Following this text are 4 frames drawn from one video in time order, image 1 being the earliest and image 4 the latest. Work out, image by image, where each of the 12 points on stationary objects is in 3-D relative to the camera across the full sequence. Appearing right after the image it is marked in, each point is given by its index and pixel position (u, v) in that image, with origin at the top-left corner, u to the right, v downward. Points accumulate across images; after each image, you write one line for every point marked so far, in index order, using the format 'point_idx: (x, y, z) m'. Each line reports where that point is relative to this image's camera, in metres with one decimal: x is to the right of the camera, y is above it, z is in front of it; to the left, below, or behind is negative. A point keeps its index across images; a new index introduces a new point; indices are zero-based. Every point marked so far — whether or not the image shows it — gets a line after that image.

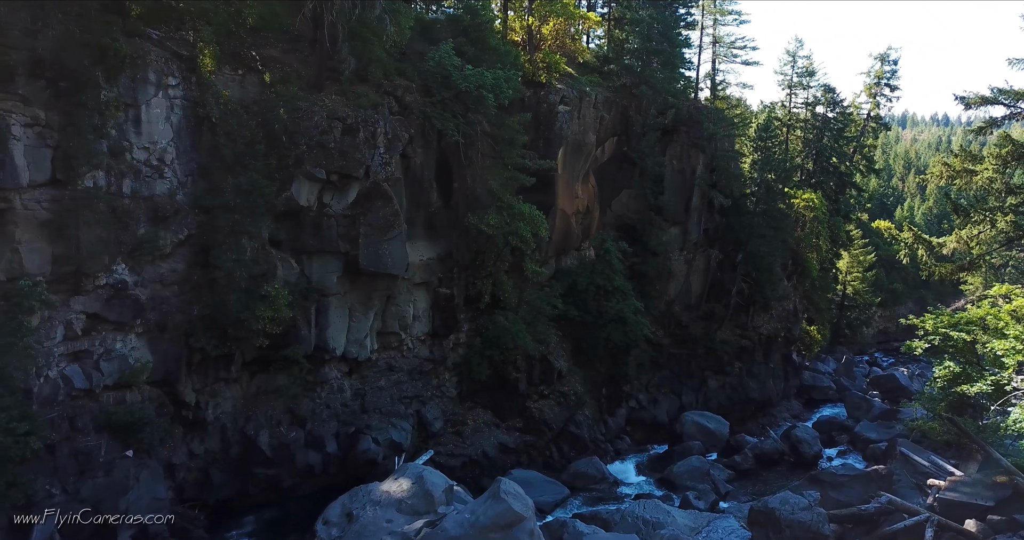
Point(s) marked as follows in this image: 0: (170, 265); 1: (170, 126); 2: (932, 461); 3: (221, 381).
0: (-9.0, +0.1, +18.4) m
1: (-9.0, +3.8, +18.5) m
2: (+12.0, -5.5, +19.9) m
3: (-7.9, -3.0, +19.1) m
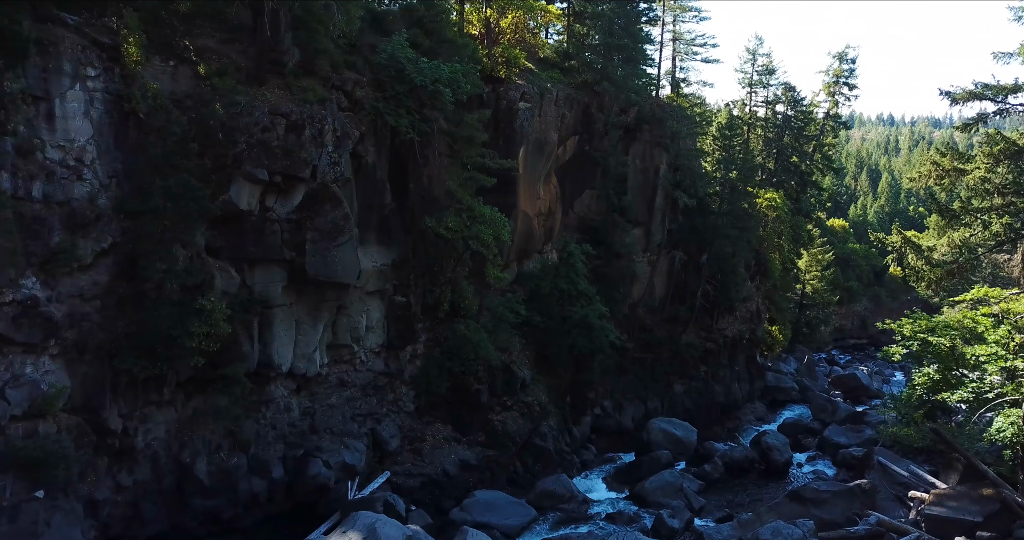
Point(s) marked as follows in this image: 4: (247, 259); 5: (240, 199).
0: (-9.9, -0.2, +16.5) m
1: (-10.0, +3.5, +16.5) m
2: (+11.0, -5.6, +19.3) m
3: (-8.9, -3.3, +17.3) m
4: (-7.2, +0.3, +19.0) m
5: (-7.2, +1.9, +18.6) m
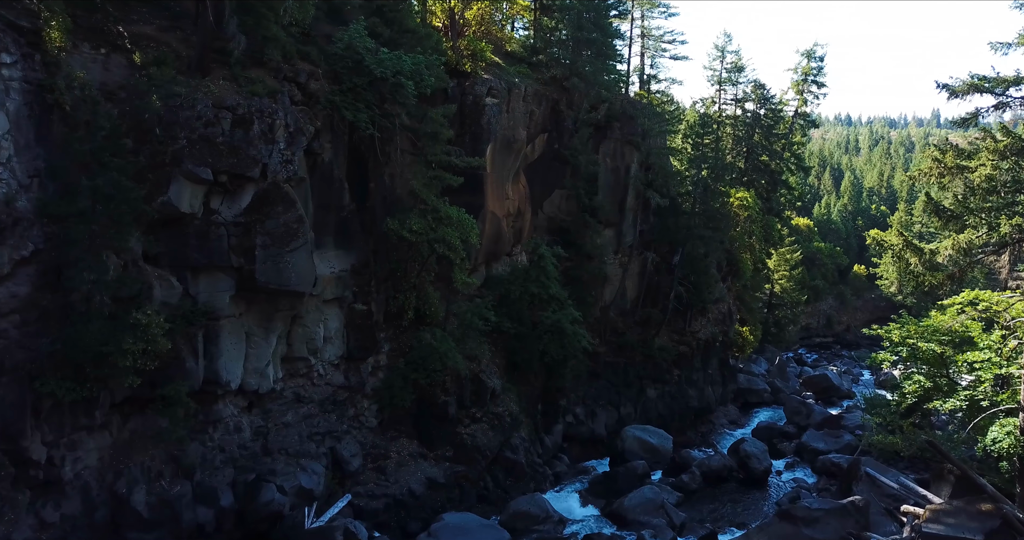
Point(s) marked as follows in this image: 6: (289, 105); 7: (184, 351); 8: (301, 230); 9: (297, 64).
0: (-10.5, -0.4, +14.6) m
1: (-10.7, +3.3, +14.7) m
2: (+10.3, -5.6, +18.5) m
3: (-9.5, -3.5, +15.5) m
4: (-8.0, +0.1, +17.4) m
5: (-8.0, +1.7, +16.9) m
6: (-5.9, +4.4, +18.8) m
7: (-7.9, -1.9, +16.9) m
8: (-5.6, +1.1, +18.7) m
9: (-6.1, +5.9, +19.9) m
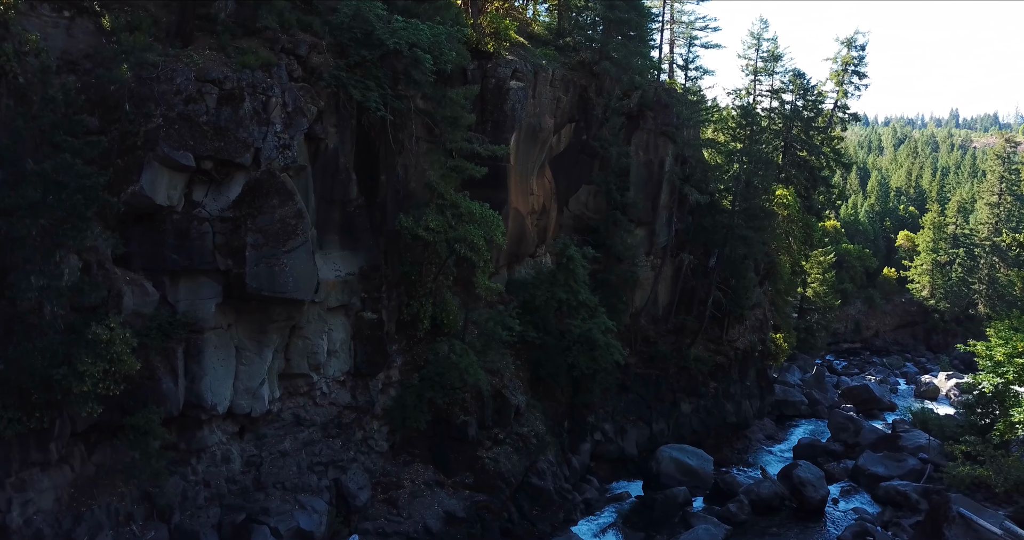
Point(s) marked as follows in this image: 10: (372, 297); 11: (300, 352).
0: (-9.8, -0.5, +12.0) m
1: (-9.9, +3.2, +12.1) m
2: (+11.0, -5.8, +15.6) m
3: (-8.8, -3.6, +12.9) m
4: (-7.2, 0.0, +14.7) m
5: (-7.2, +1.6, +14.2) m
6: (-5.1, +4.3, +16.1) m
7: (-7.2, -2.0, +14.3) m
8: (-4.8, +1.0, +16.1) m
9: (-5.3, +5.8, +17.2) m
10: (-3.8, -0.7, +19.2) m
11: (-5.3, -2.0, +17.5) m
